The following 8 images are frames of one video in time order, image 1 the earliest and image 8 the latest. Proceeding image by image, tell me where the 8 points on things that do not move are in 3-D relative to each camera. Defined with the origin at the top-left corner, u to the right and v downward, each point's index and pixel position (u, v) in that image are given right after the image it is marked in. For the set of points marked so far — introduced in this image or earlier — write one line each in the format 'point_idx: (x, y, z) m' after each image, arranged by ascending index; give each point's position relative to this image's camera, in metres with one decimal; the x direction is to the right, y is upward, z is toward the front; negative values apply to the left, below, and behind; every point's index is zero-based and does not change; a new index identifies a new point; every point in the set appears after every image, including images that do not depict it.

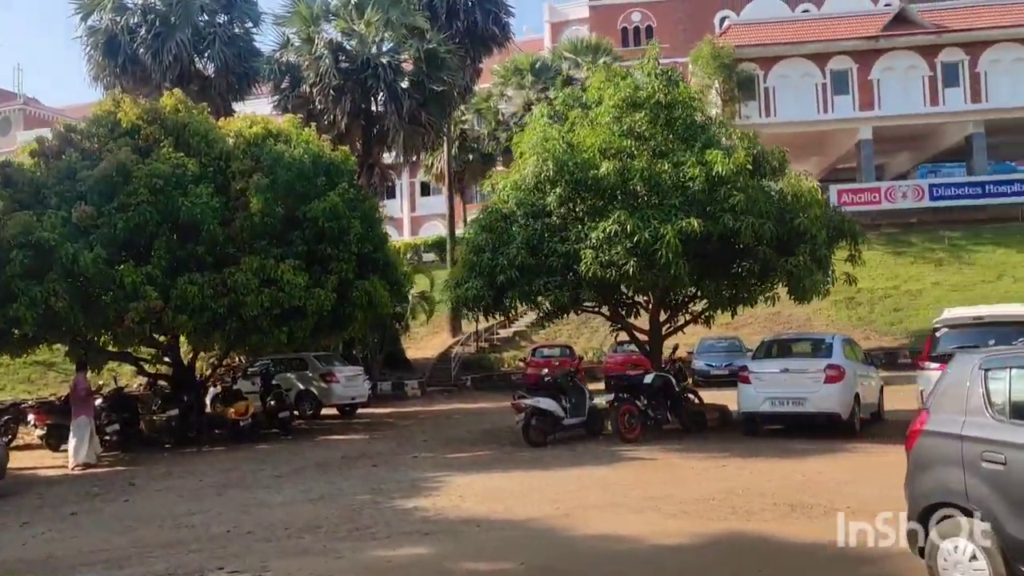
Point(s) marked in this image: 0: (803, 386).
0: (+4.2, -1.4, +12.9) m
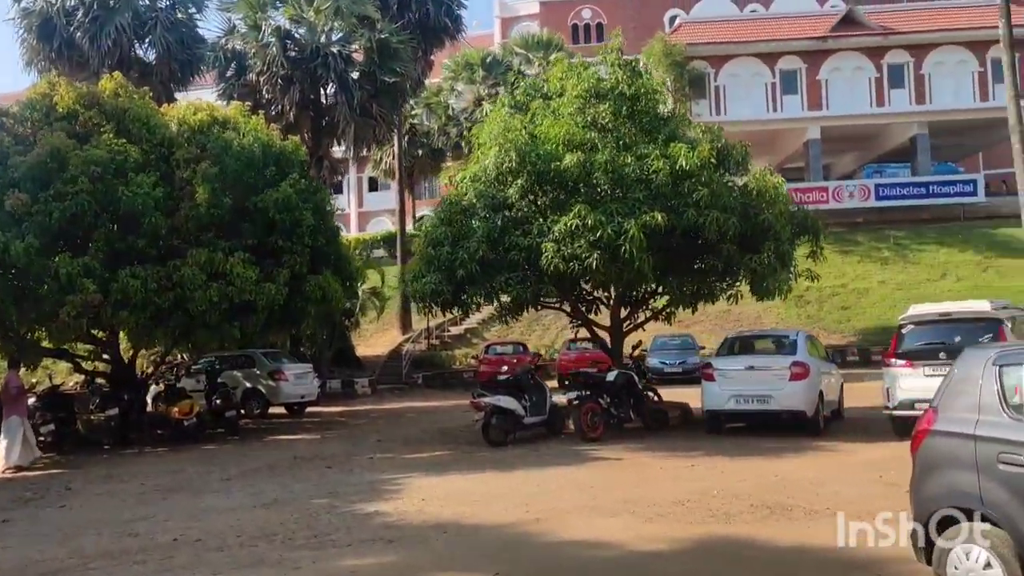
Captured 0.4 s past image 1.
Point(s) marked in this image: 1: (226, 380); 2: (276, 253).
0: (+3.6, -1.4, +12.7) m
1: (-6.3, -2.0, +19.7) m
2: (-4.3, +0.6, +16.4) m
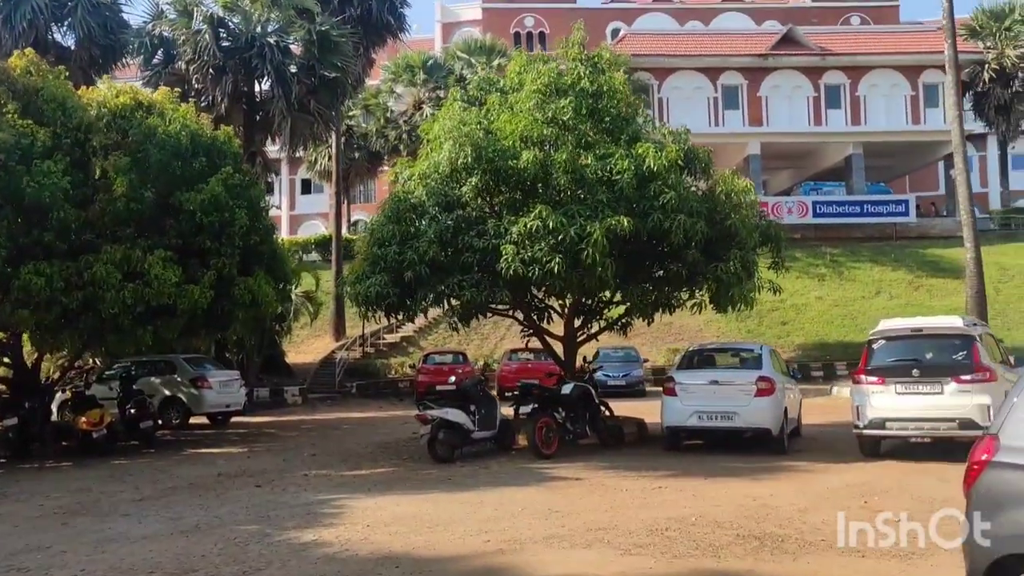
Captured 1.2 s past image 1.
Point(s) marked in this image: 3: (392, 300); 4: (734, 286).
0: (+3.0, -1.5, +12.0) m
1: (-7.5, -2.0, +18.3) m
2: (-5.2, +0.6, +15.1) m
3: (-1.6, -0.2, +12.2) m
4: (+3.1, 0.0, +12.3) m
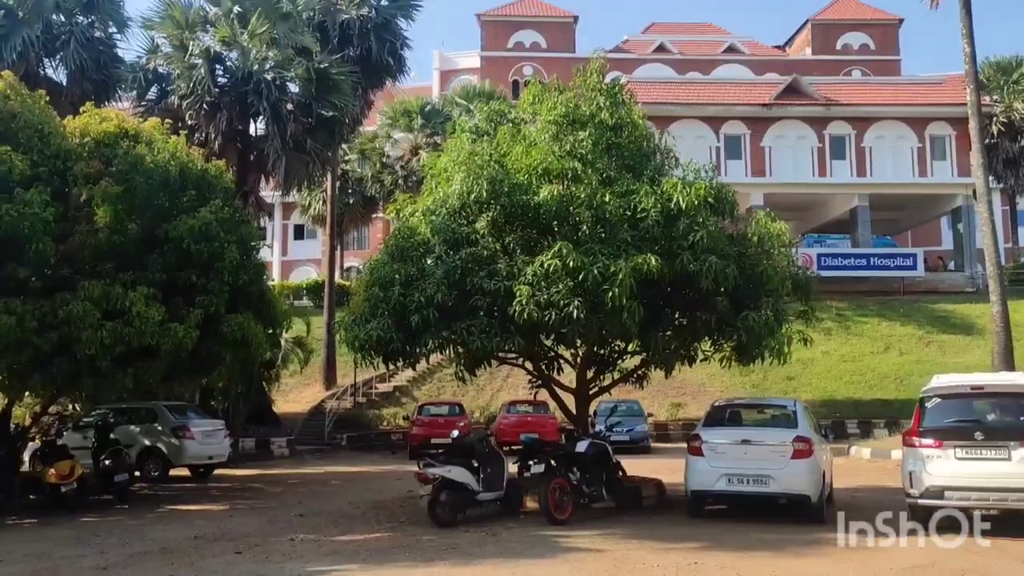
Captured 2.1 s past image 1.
0: (+3.1, -2.1, +10.9) m
1: (-7.5, -2.8, +17.0) m
2: (-5.1, 0.0, +14.0) m
3: (-1.5, -0.7, +11.1) m
4: (+3.2, -0.6, +11.3) m
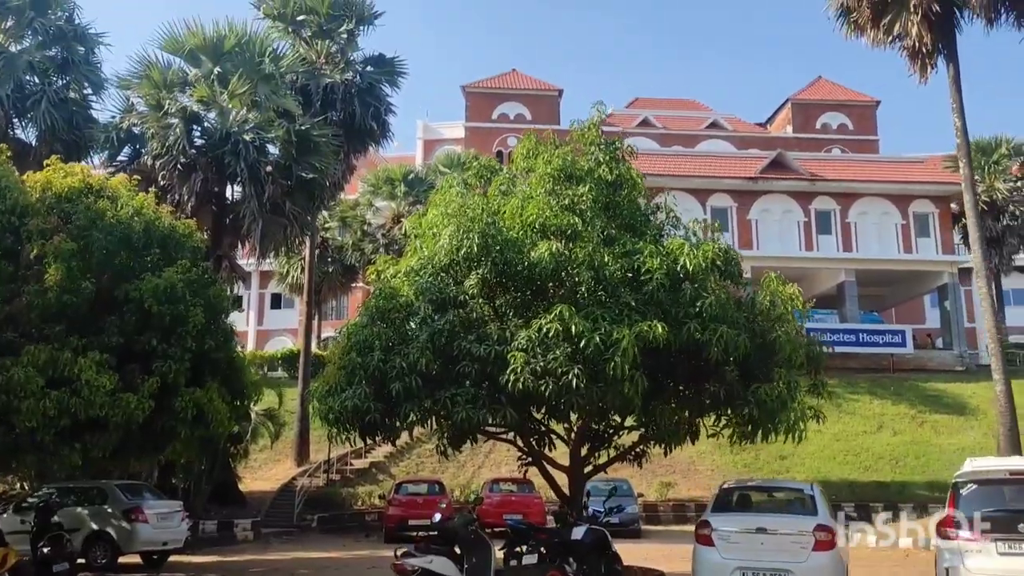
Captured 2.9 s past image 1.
0: (+3.0, -2.9, +9.8) m
1: (-7.7, -4.0, +15.5) m
2: (-5.3, -1.0, +12.9) m
3: (-1.6, -1.5, +10.0) m
4: (+3.1, -1.4, +10.3) m
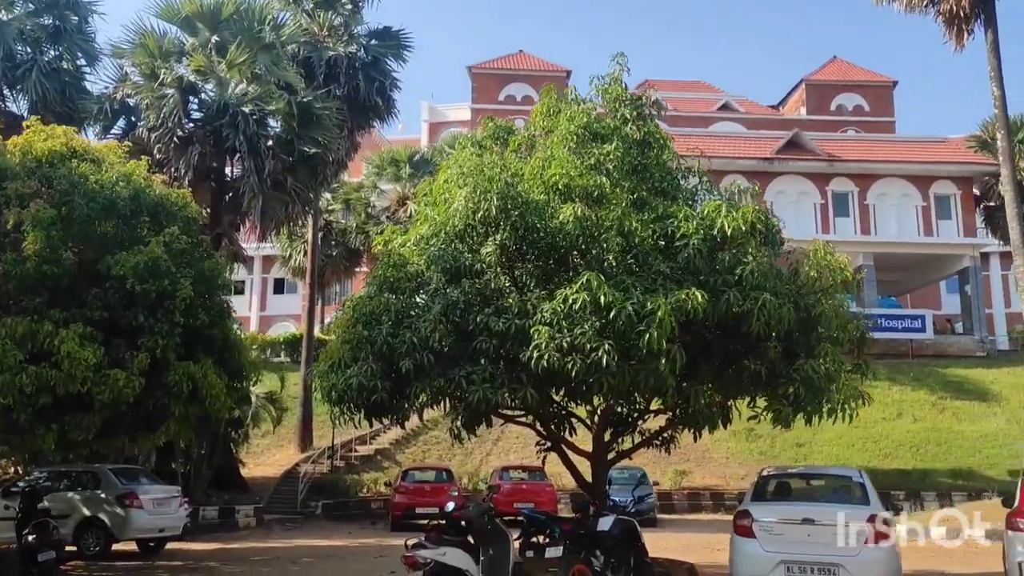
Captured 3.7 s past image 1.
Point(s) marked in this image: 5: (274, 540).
0: (+3.2, -2.6, +8.8) m
1: (-7.5, -3.5, +14.7) m
2: (-5.0, -0.6, +11.9) m
3: (-1.3, -1.1, +9.0) m
4: (+3.3, -1.1, +9.3) m
5: (-4.8, -5.1, +17.9) m
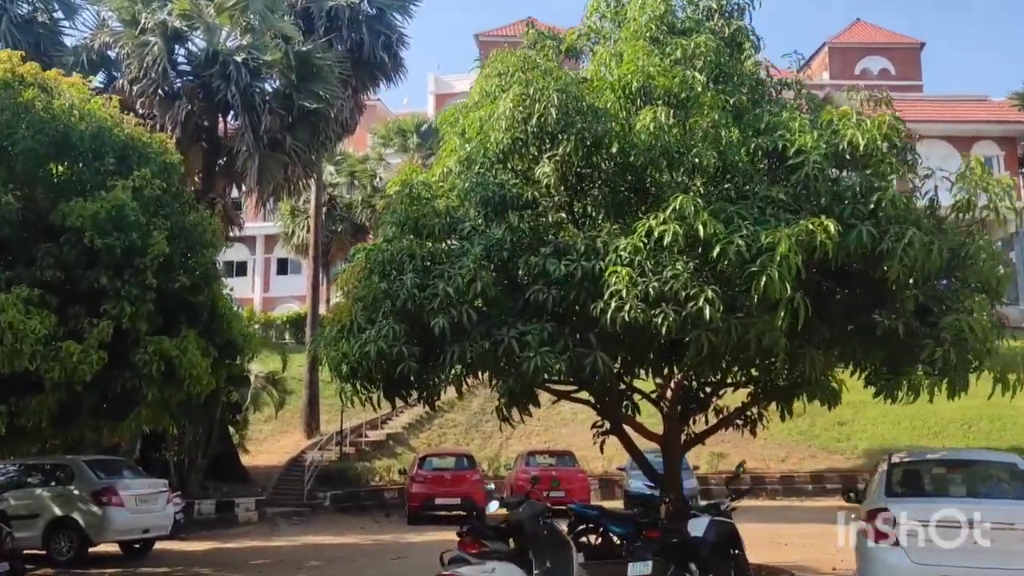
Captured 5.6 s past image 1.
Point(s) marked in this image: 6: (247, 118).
0: (+3.7, -2.0, +6.7) m
1: (-6.9, -3.0, +12.6) m
2: (-4.5, -0.1, +9.8) m
3: (-0.8, -0.6, +6.9) m
4: (+3.8, -0.5, +7.2) m
5: (-4.2, -4.5, +15.8) m
6: (-5.8, +3.7, +19.6) m
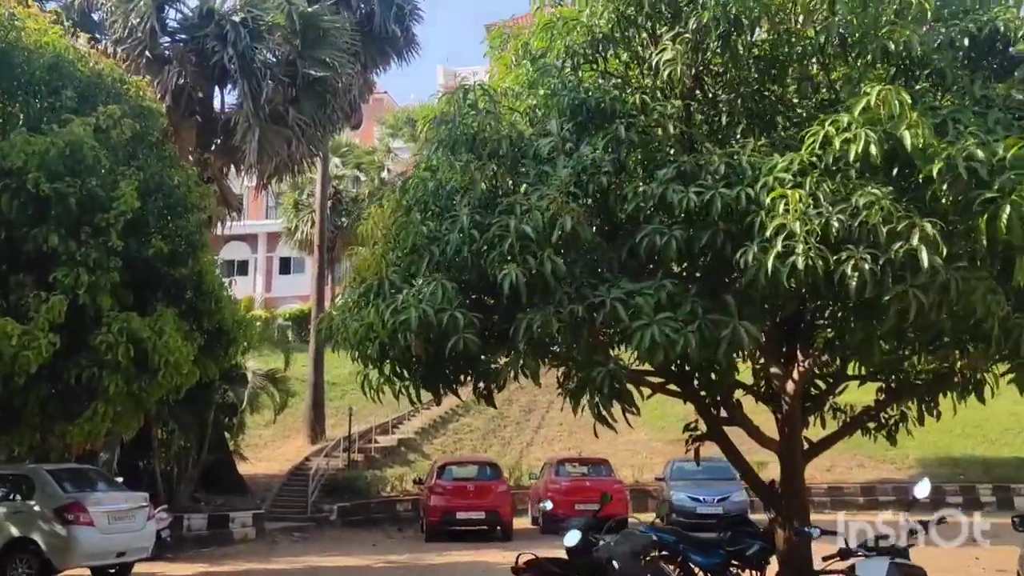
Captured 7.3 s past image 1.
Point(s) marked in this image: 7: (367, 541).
0: (+4.3, -1.7, +4.6) m
1: (-6.4, -2.7, +10.5) m
2: (-4.0, +0.2, +7.7) m
3: (-0.3, -0.3, +4.8) m
4: (+4.4, -0.2, +5.1) m
5: (-3.6, -4.2, +13.7) m
6: (-5.2, +4.0, +17.5) m
7: (-2.5, -4.5, +15.7) m
